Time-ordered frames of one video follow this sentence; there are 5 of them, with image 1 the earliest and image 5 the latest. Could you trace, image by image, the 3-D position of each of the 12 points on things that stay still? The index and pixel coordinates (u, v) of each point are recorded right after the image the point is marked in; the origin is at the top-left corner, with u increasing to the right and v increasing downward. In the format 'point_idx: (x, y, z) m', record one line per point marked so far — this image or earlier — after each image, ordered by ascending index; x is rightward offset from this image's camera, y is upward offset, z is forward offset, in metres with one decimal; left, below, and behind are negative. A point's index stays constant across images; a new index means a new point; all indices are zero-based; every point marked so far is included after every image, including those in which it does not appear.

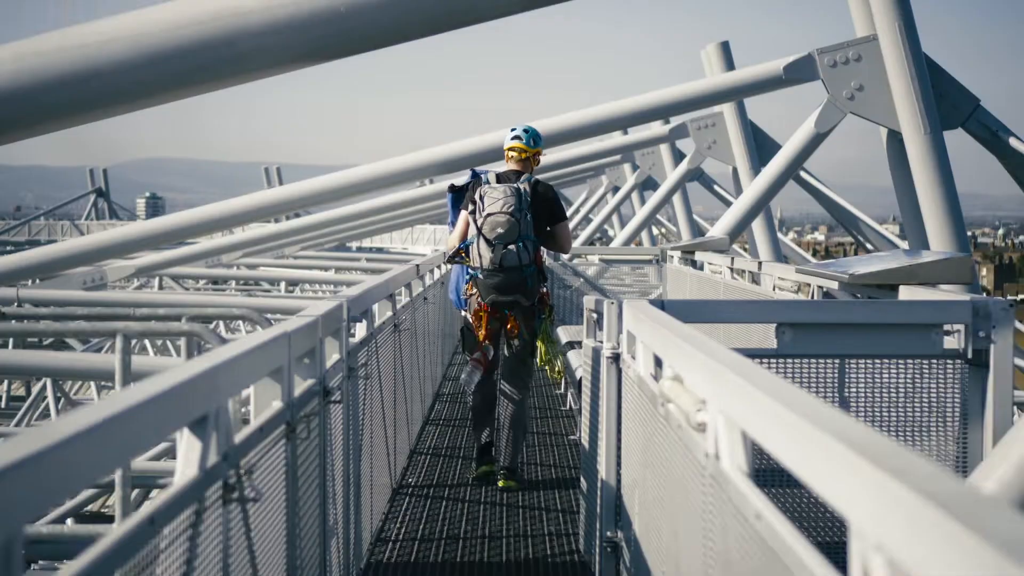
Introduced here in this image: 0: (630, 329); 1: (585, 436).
0: (+0.5, -0.2, +4.1) m
1: (+0.3, -0.7, +4.8) m
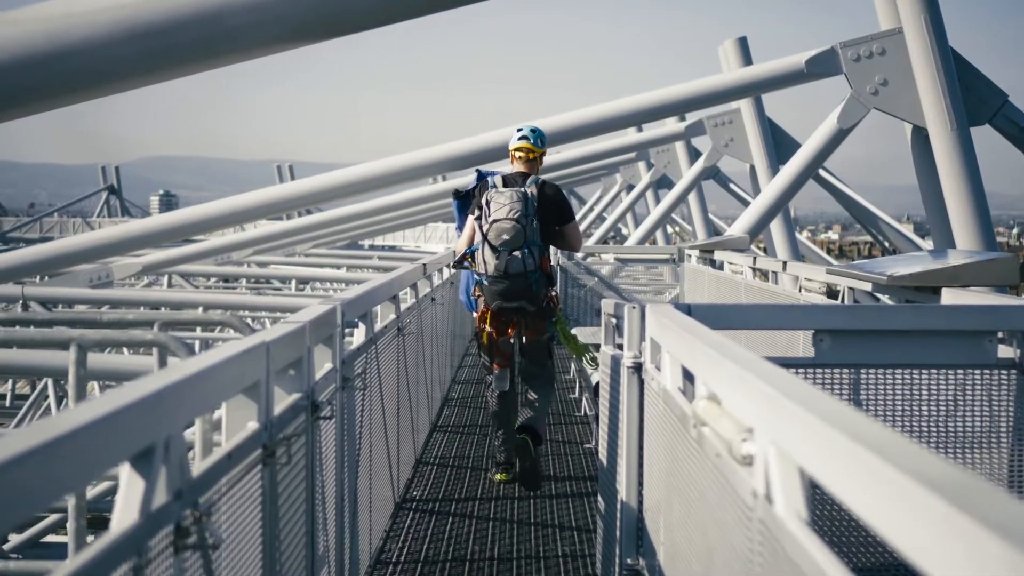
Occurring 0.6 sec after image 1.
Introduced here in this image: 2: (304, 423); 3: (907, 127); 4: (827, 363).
0: (+0.5, -0.2, +3.7) m
1: (+0.4, -0.7, +4.4) m
2: (-0.6, -0.4, +3.2) m
3: (+4.0, +1.7, +10.9) m
4: (+1.2, -0.3, +4.2) m
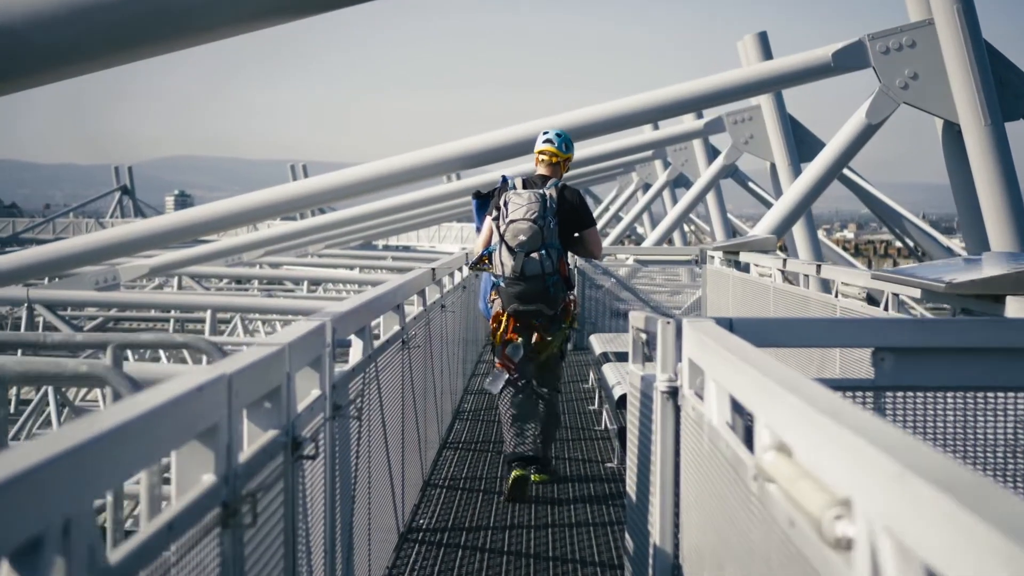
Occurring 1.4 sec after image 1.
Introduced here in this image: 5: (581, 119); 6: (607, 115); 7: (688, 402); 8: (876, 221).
0: (+0.5, -0.2, +3.2) m
1: (+0.4, -0.7, +3.9) m
2: (-0.6, -0.4, +2.7) m
3: (+4.2, +1.6, +10.3) m
4: (+1.3, -0.3, +3.6) m
5: (+0.6, +1.5, +9.2) m
6: (+0.9, +1.5, +9.3) m
7: (+0.5, -0.3, +3.2) m
8: (+6.1, +1.1, +17.8) m
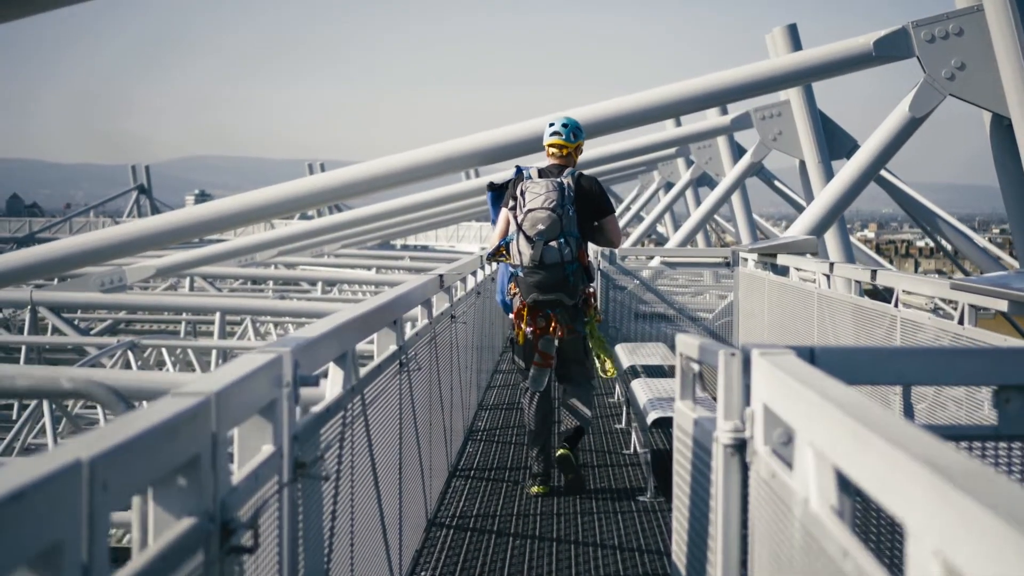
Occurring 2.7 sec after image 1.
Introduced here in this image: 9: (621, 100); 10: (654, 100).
0: (+0.6, -0.3, +2.4) m
1: (+0.5, -0.8, +3.1) m
2: (-0.6, -0.5, +1.9) m
3: (+4.4, +1.6, +9.5) m
4: (+1.3, -0.4, +2.8) m
5: (+0.8, +1.4, +8.4) m
6: (+1.0, +1.5, +8.4) m
7: (+0.6, -0.4, +2.4) m
8: (+6.4, +1.1, +16.9) m
9: (+0.9, +1.5, +8.5) m
10: (+1.1, +1.5, +8.5) m
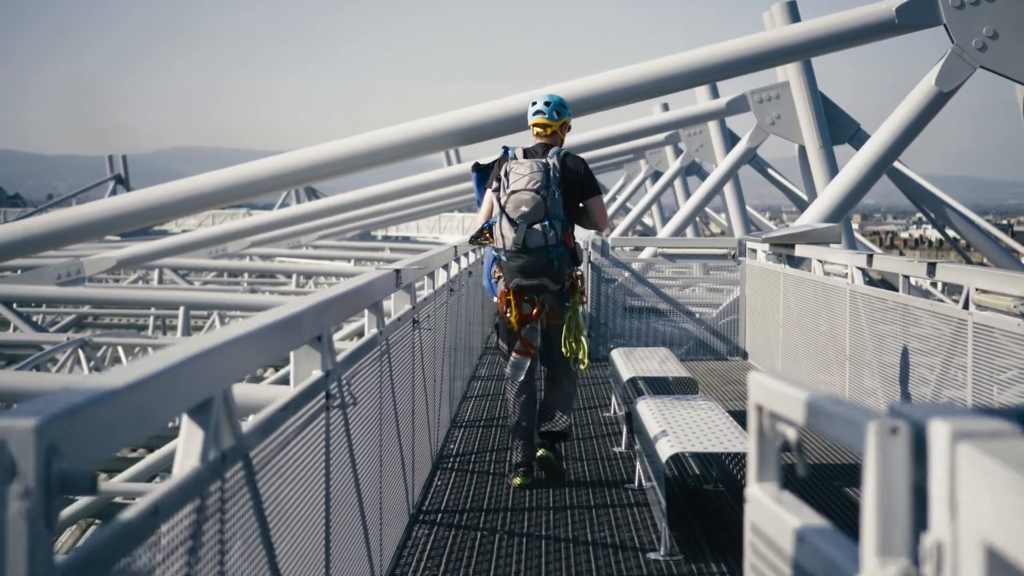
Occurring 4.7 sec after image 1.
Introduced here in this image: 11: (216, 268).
0: (+0.5, -0.3, +1.2) m
1: (+0.4, -0.8, +1.9) m
2: (-0.6, -0.5, +0.6) m
3: (+4.2, +1.6, +8.3) m
4: (+1.3, -0.4, +1.6) m
5: (+0.7, +1.4, +7.2) m
6: (+0.9, +1.5, +7.2) m
7: (+0.5, -0.4, +1.2) m
8: (+6.2, +1.2, +15.7) m
9: (+0.7, +1.5, +7.2) m
10: (+1.0, +1.5, +7.2) m
11: (-5.4, +0.4, +18.7) m
